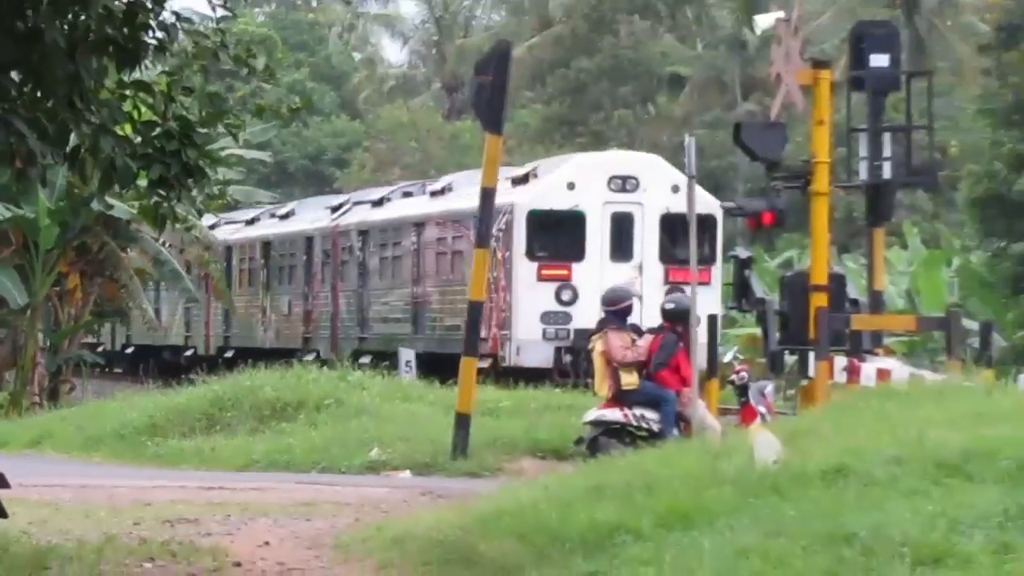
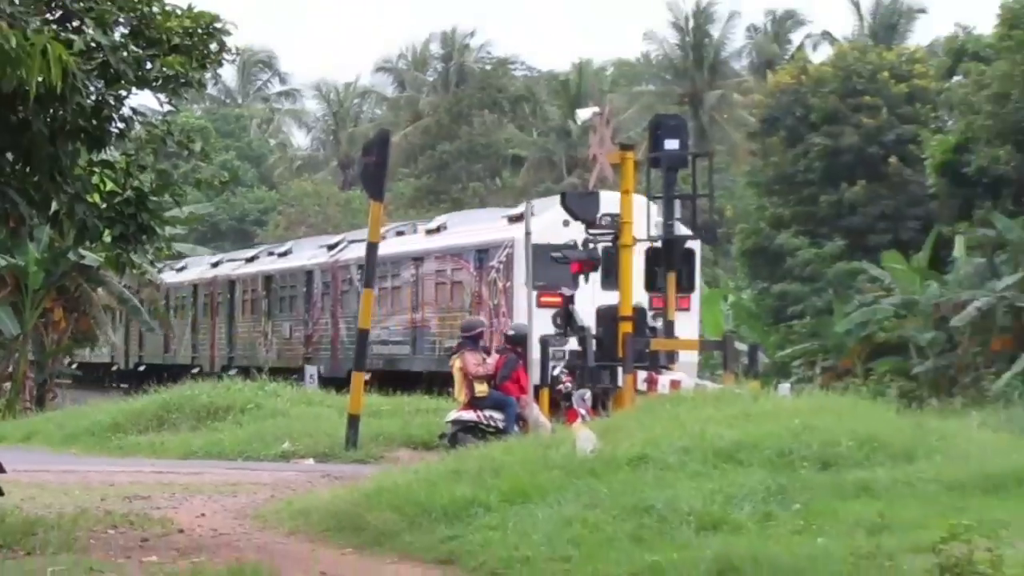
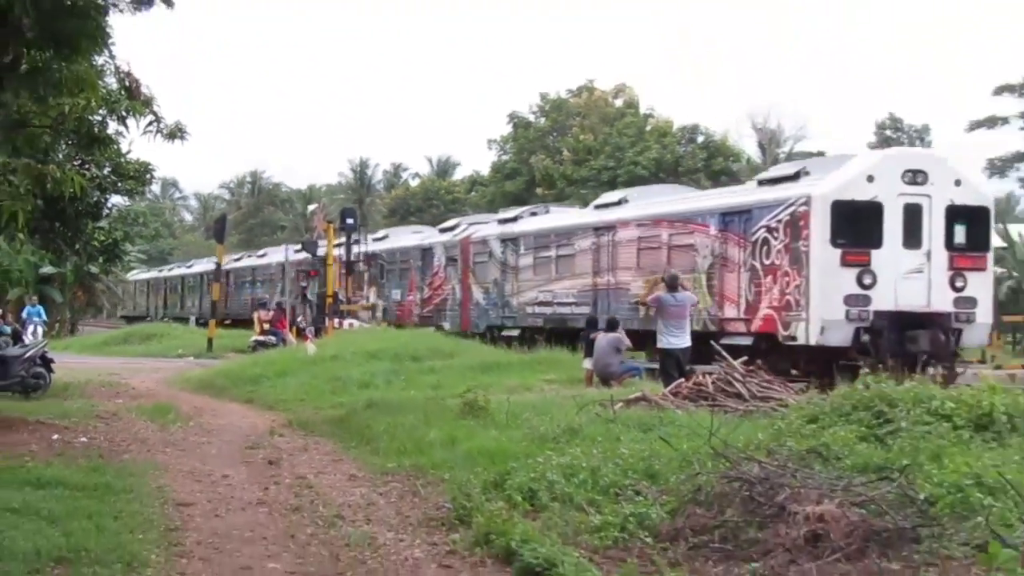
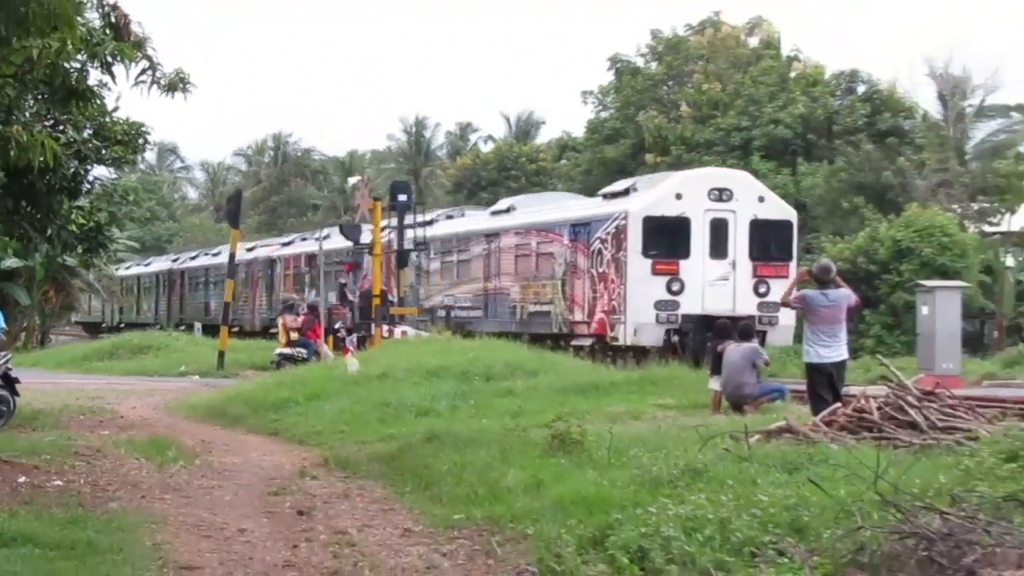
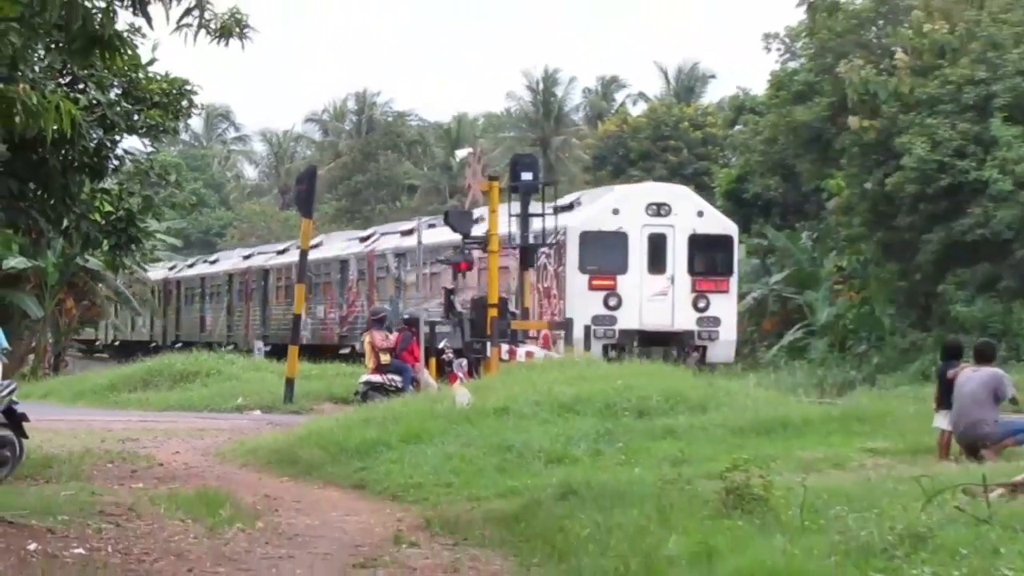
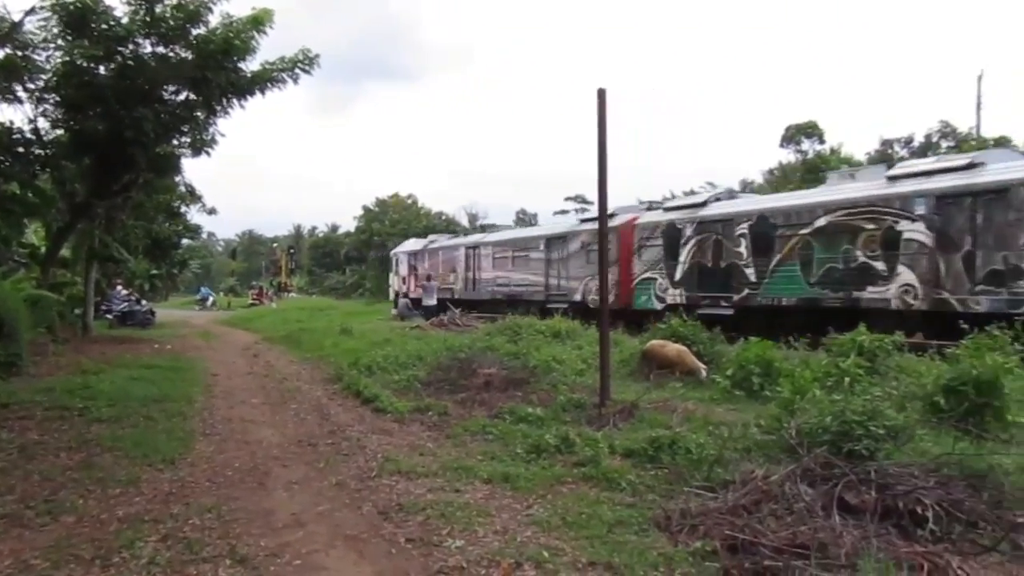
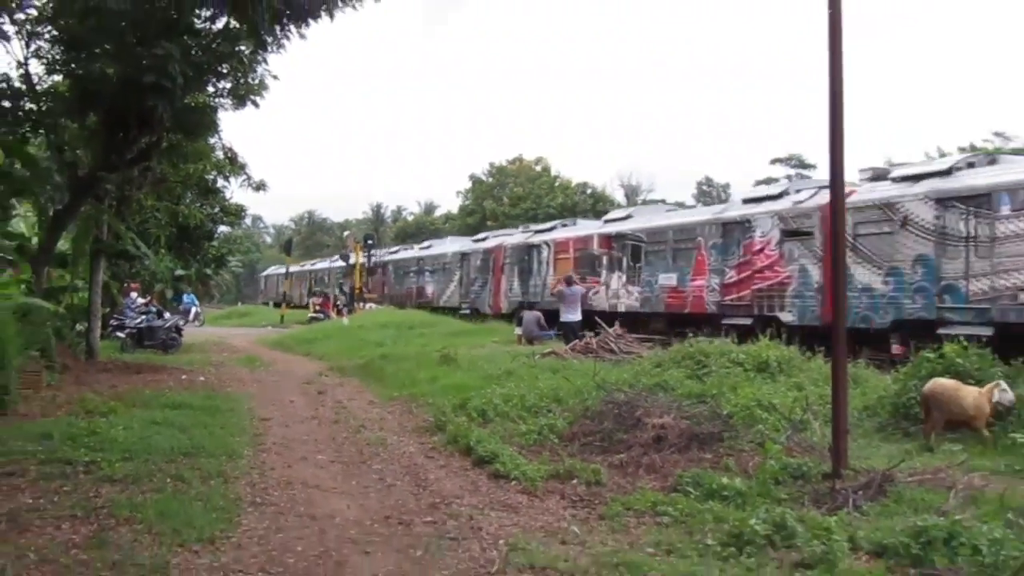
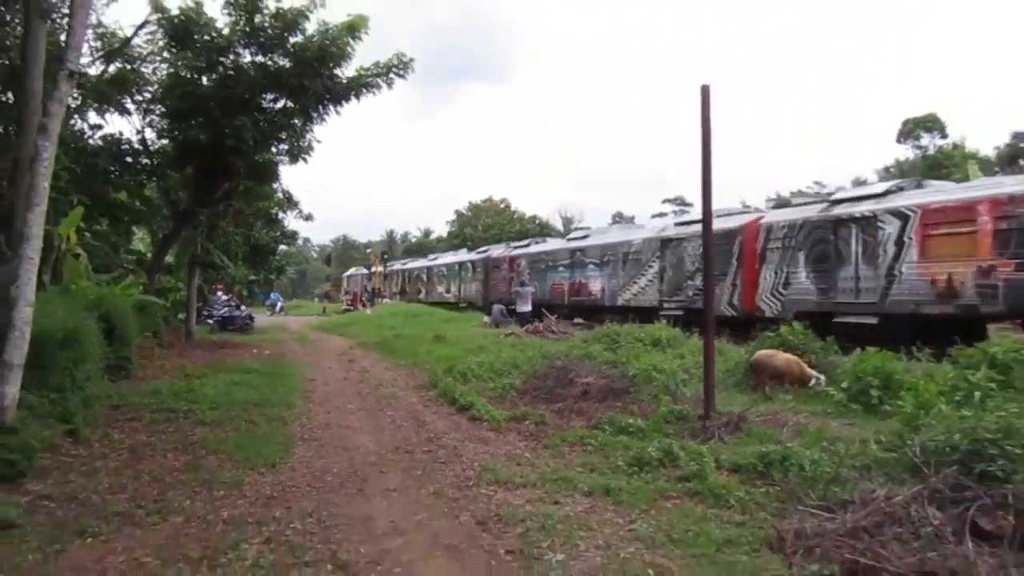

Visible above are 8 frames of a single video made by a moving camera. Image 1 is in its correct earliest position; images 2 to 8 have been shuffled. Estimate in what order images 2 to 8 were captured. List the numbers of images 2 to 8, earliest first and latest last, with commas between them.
2, 5, 4, 3, 7, 8, 6
